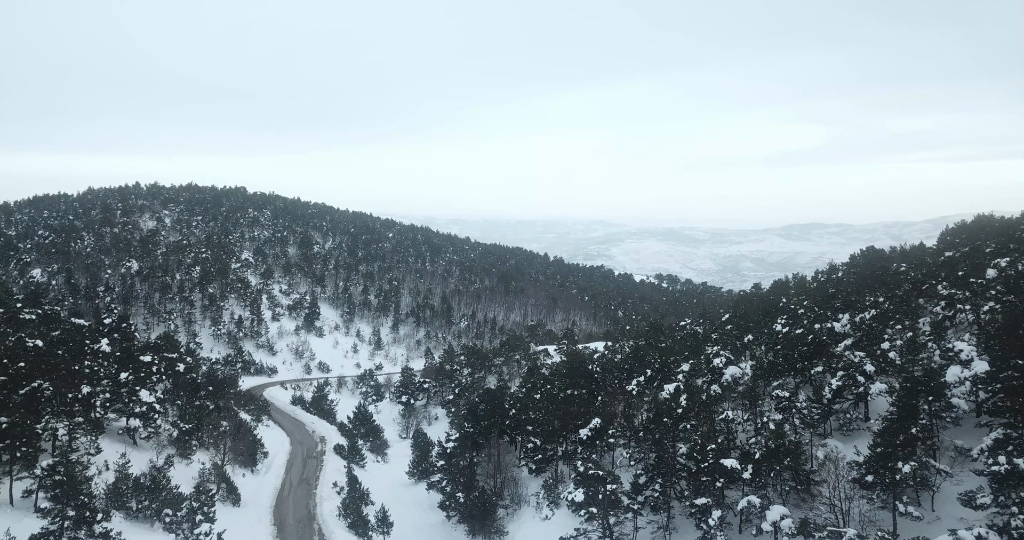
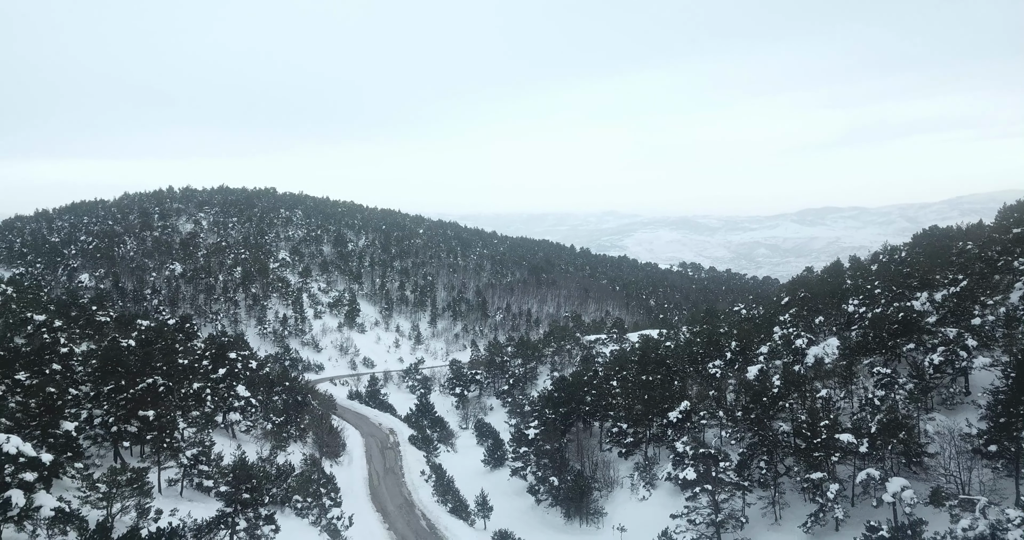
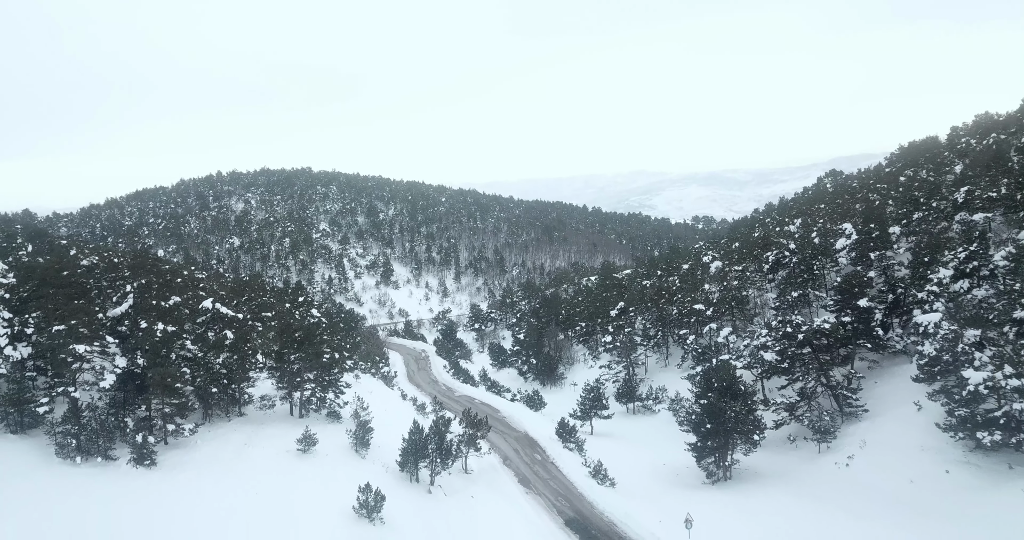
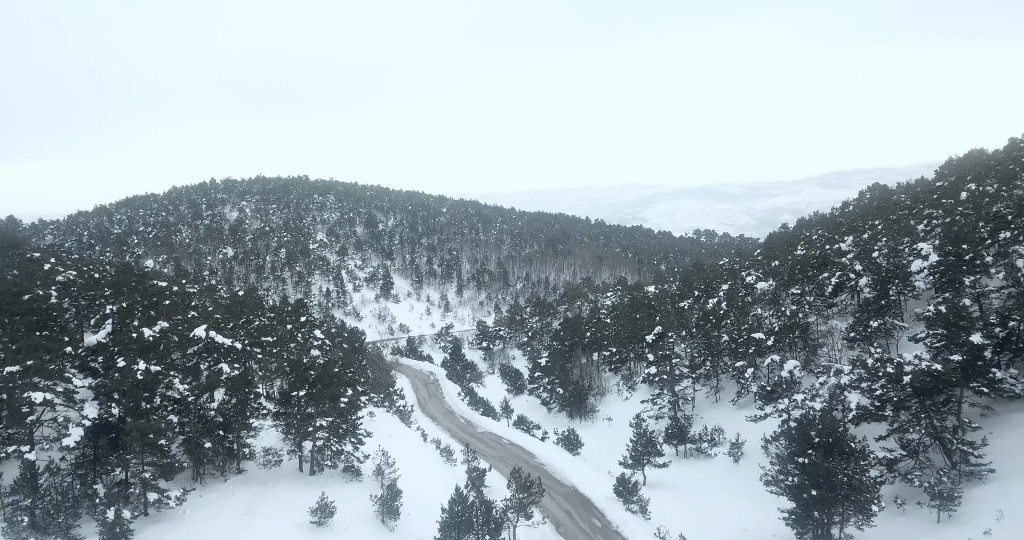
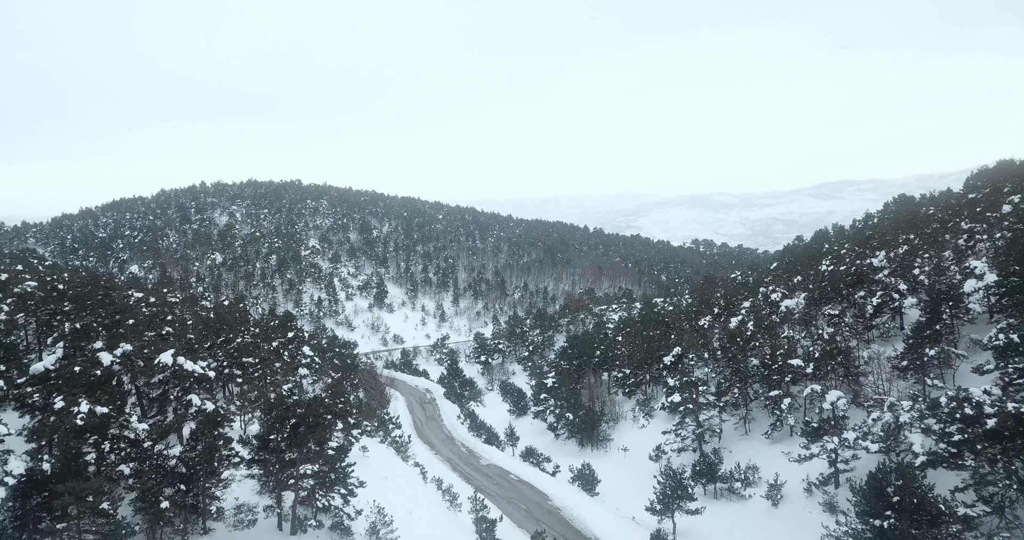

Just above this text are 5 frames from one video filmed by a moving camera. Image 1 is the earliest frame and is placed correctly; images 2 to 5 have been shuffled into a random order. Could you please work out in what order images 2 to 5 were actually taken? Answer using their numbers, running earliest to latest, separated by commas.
2, 5, 4, 3
